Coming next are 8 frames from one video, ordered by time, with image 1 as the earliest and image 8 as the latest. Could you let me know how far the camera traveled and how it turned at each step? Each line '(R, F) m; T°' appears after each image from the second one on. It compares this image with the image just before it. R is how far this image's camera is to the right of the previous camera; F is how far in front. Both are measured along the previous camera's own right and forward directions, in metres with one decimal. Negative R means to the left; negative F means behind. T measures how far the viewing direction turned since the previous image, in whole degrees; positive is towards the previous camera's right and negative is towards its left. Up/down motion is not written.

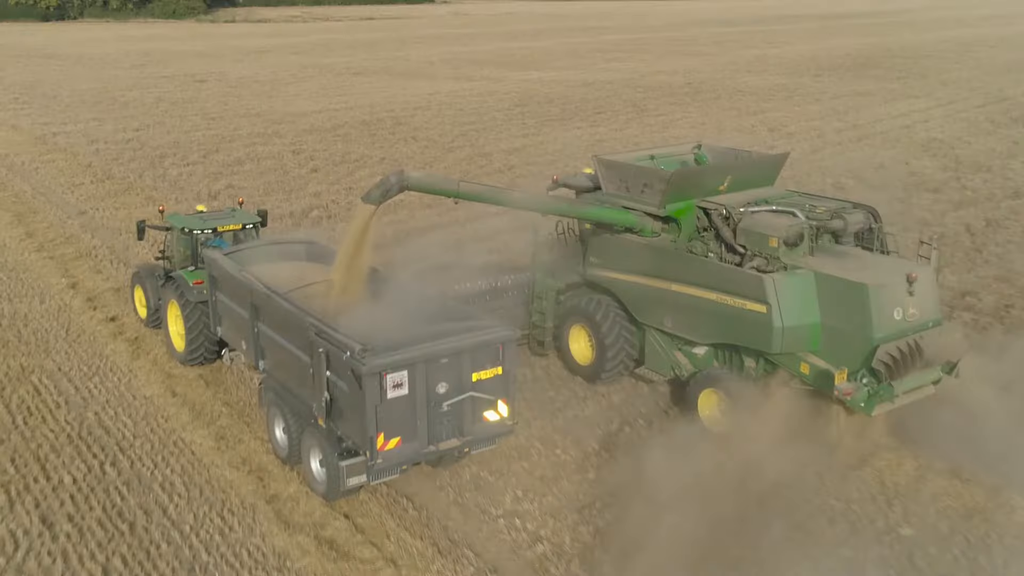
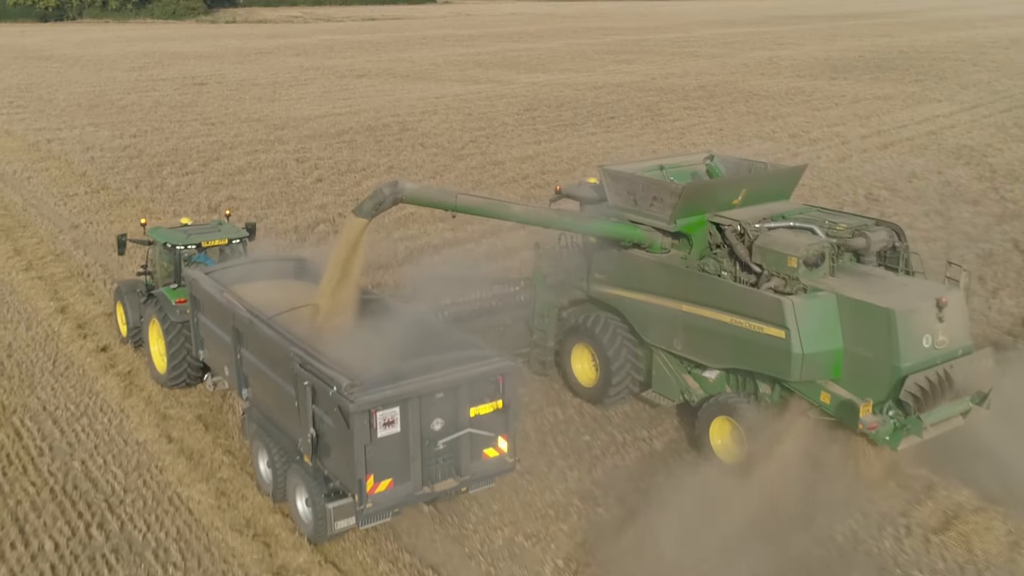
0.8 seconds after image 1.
(-0.2, +0.6) m; 0°
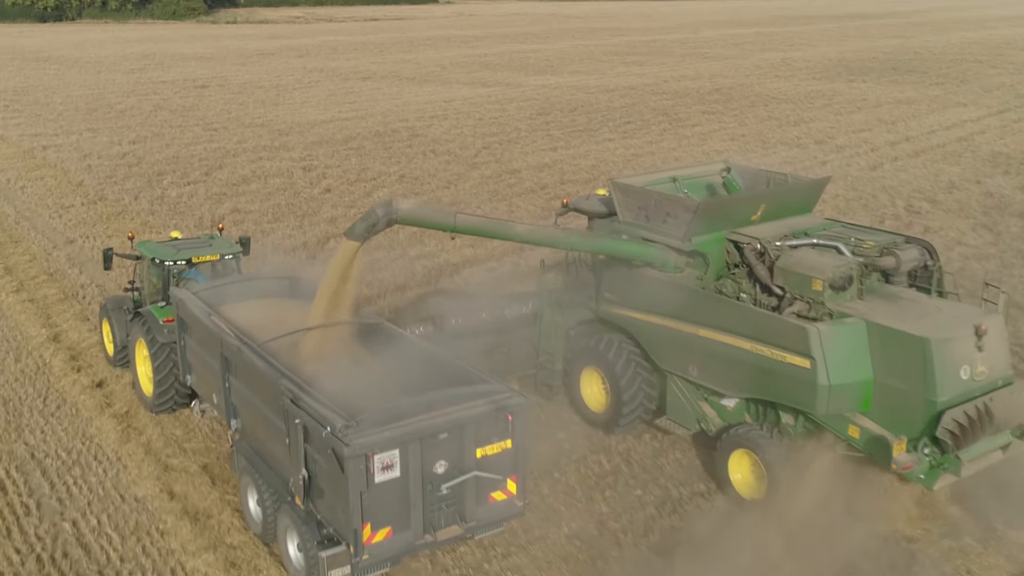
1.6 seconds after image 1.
(-0.3, +0.6) m; 0°
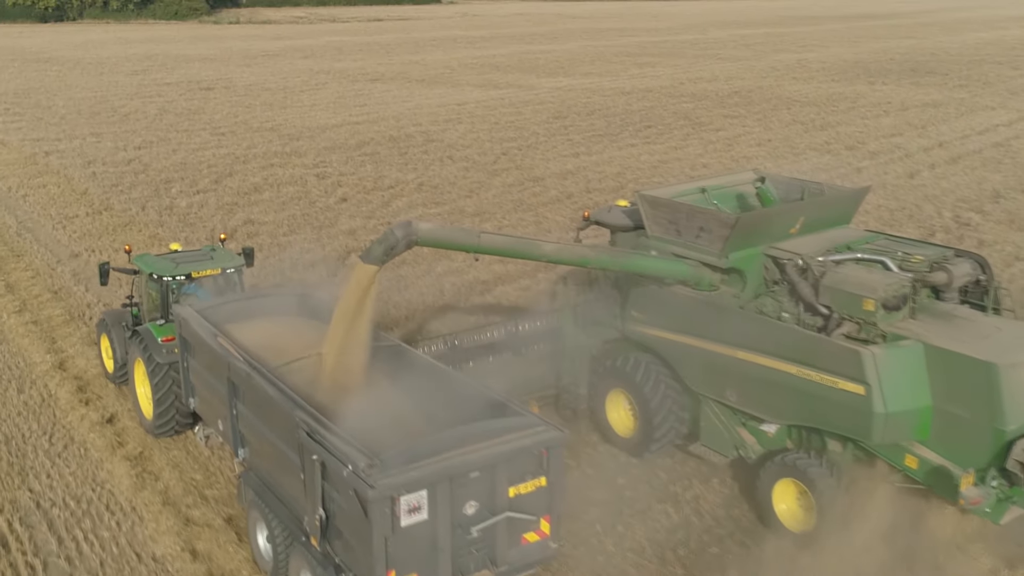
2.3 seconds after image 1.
(-0.4, +0.5) m; 0°
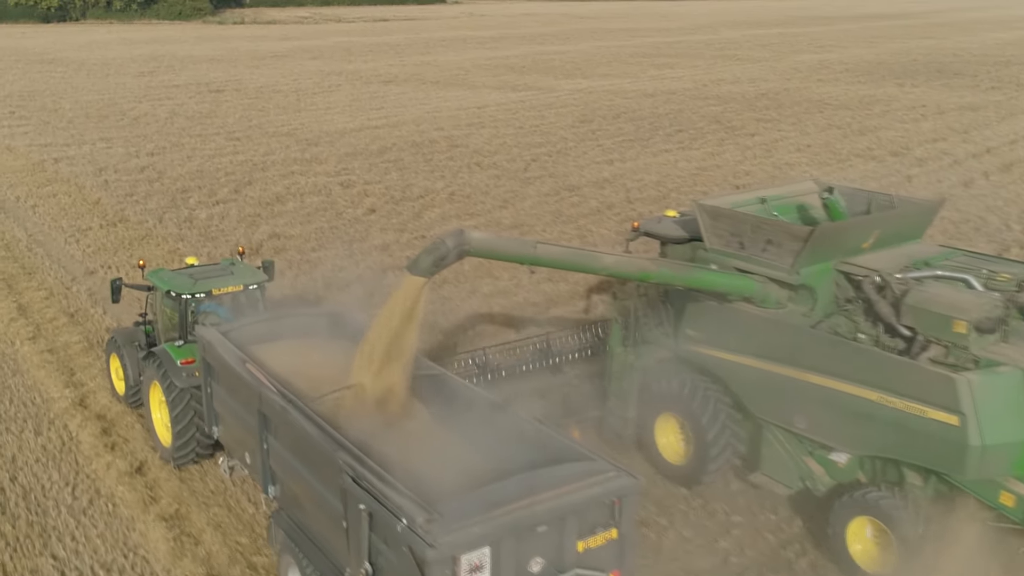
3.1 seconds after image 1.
(-0.5, +0.6) m; 0°
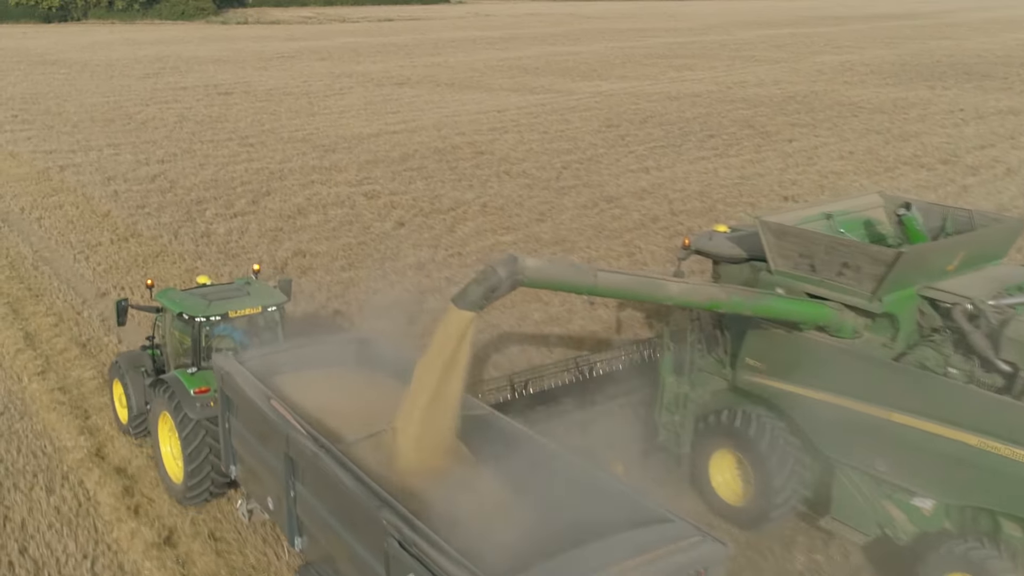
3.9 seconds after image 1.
(-0.5, +0.7) m; 0°
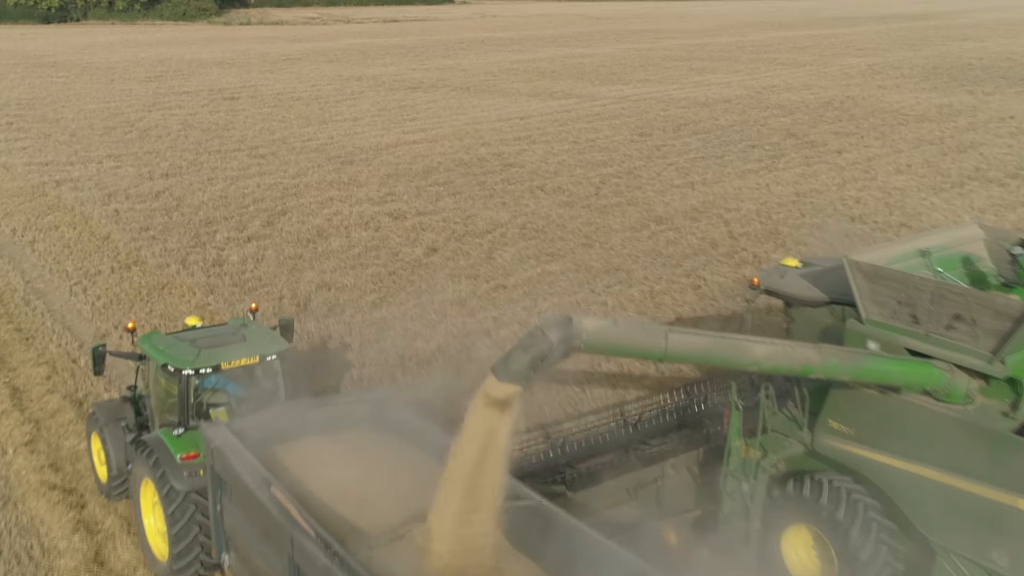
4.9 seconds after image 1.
(-0.5, +1.0) m; 0°
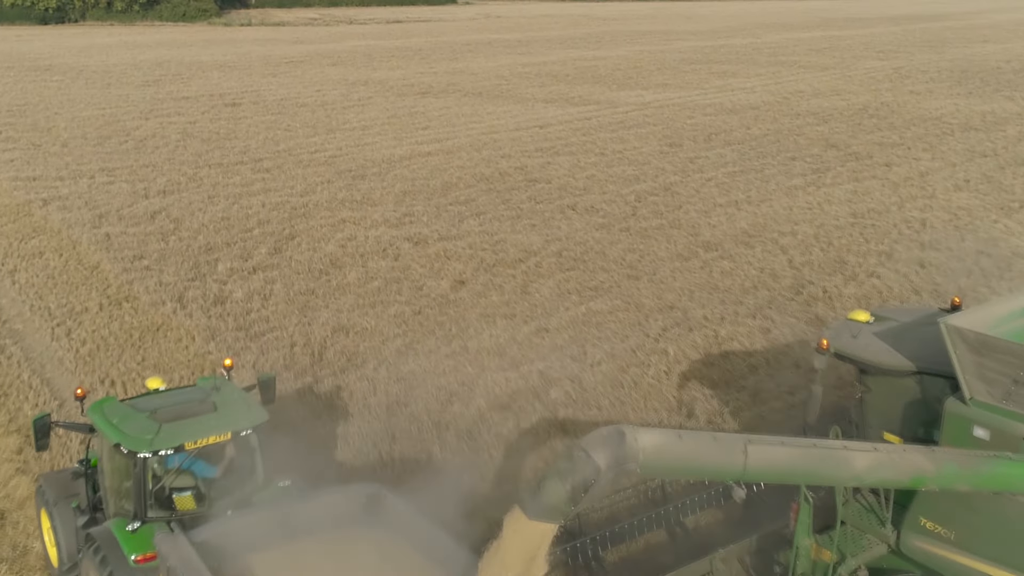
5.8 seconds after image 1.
(-0.4, +0.9) m; 0°
